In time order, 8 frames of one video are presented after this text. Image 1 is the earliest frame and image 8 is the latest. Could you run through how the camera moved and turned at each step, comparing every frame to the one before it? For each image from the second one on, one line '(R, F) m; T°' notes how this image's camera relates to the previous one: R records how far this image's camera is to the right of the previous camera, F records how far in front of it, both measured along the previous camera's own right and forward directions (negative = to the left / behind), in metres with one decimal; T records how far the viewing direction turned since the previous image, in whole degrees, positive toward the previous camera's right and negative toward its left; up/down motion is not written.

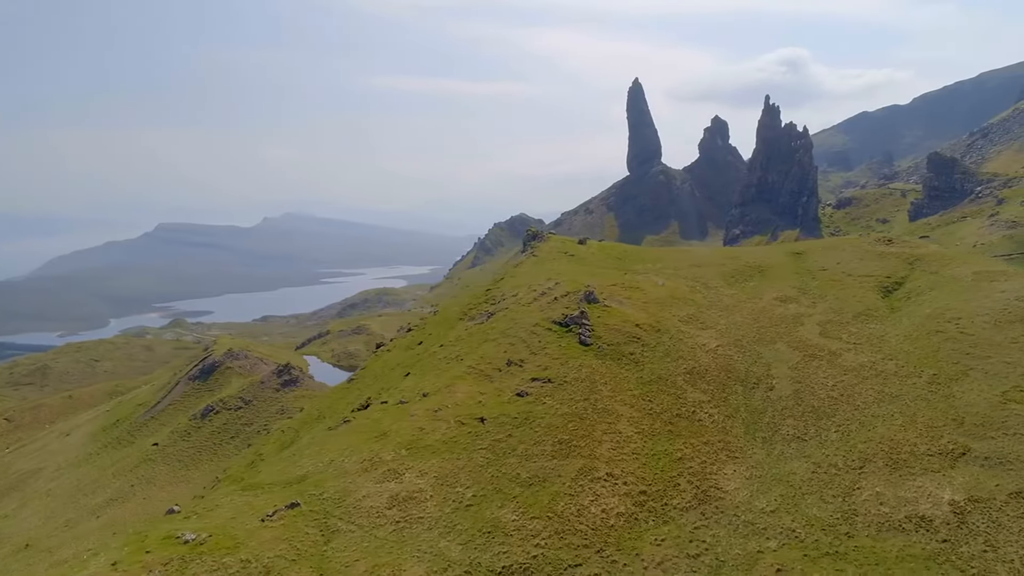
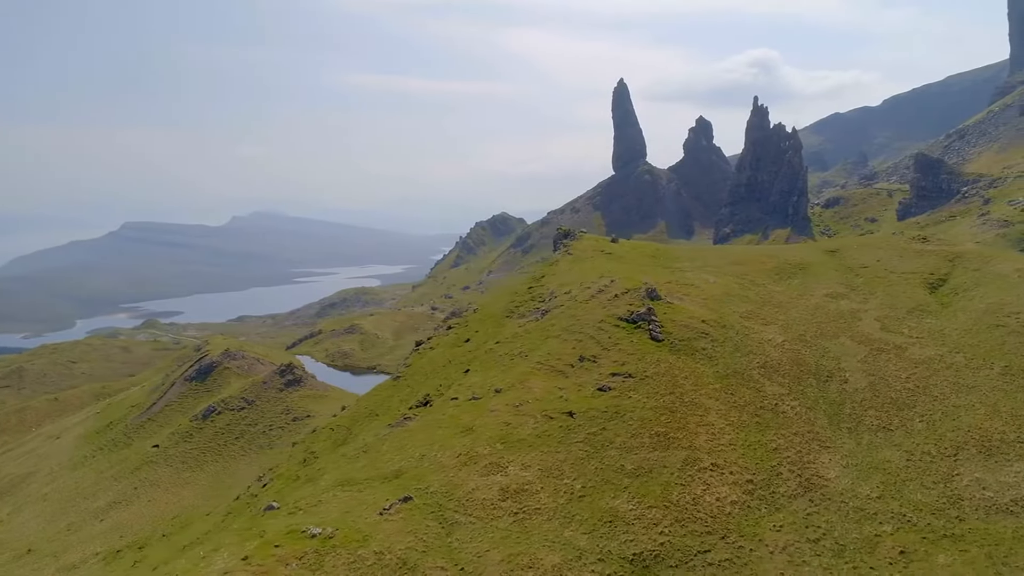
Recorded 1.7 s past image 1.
(-8.9, -0.8) m; +2°
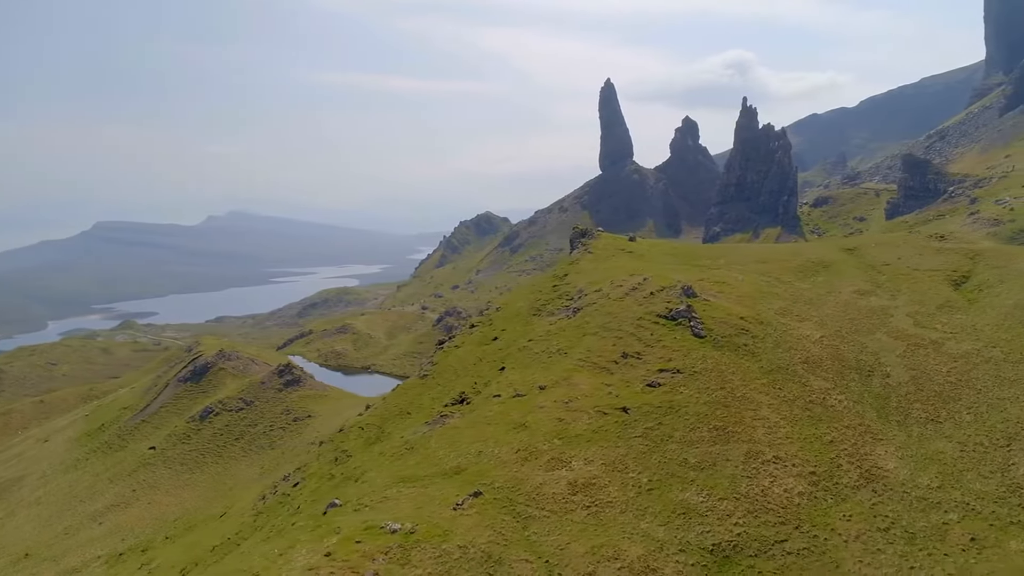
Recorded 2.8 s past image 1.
(-5.9, -0.5) m; +1°
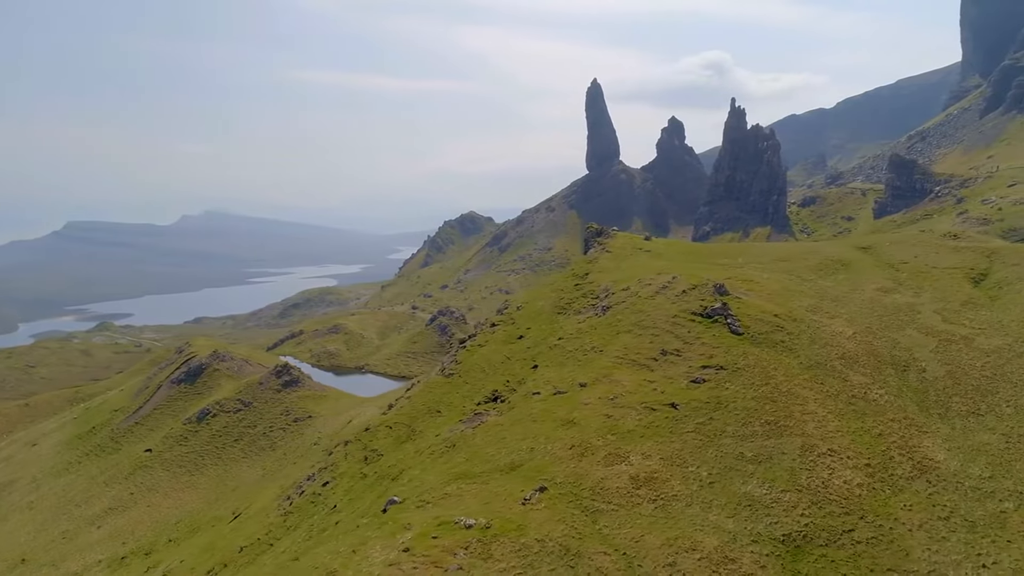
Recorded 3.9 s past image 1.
(-5.7, -0.6) m; +1°
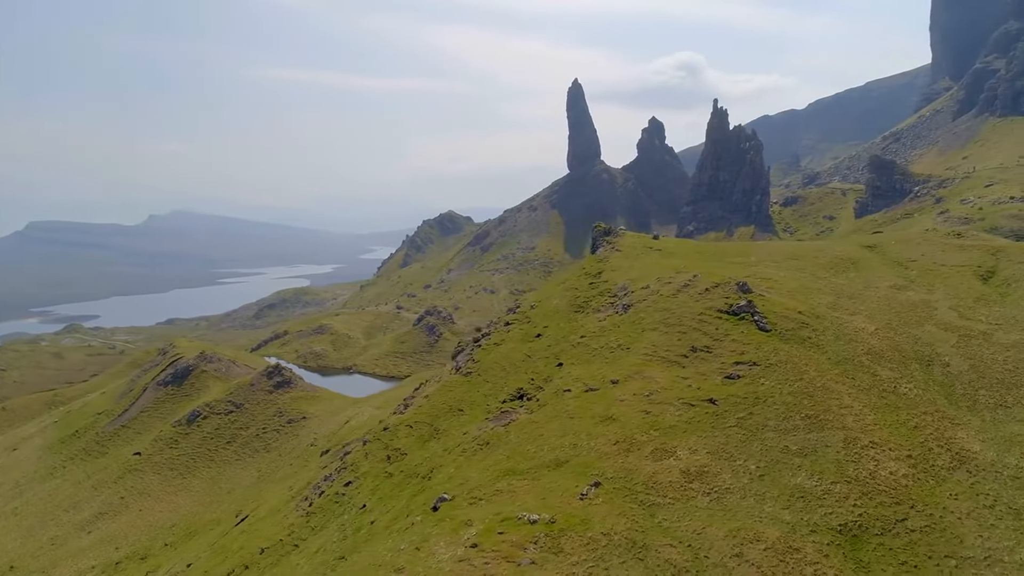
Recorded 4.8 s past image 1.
(-5.4, -0.4) m; +2°
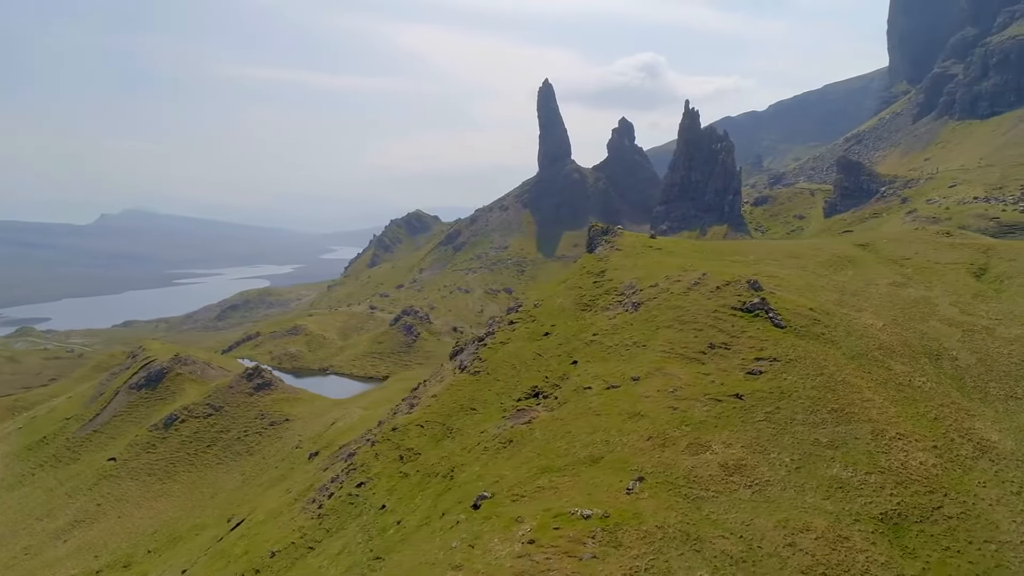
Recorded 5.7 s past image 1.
(-5.4, -0.1) m; +3°
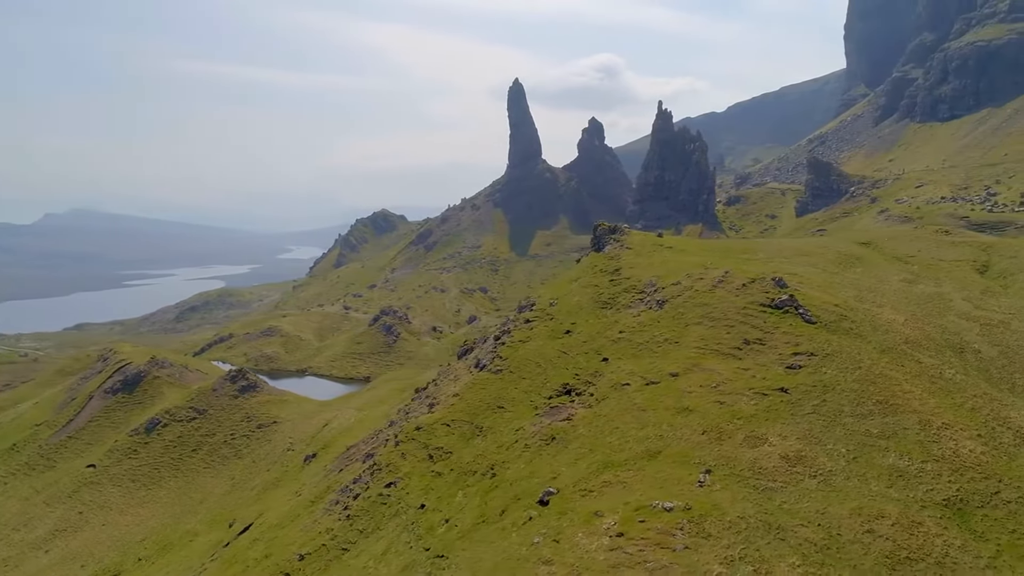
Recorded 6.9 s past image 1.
(-7.7, -0.2) m; +3°
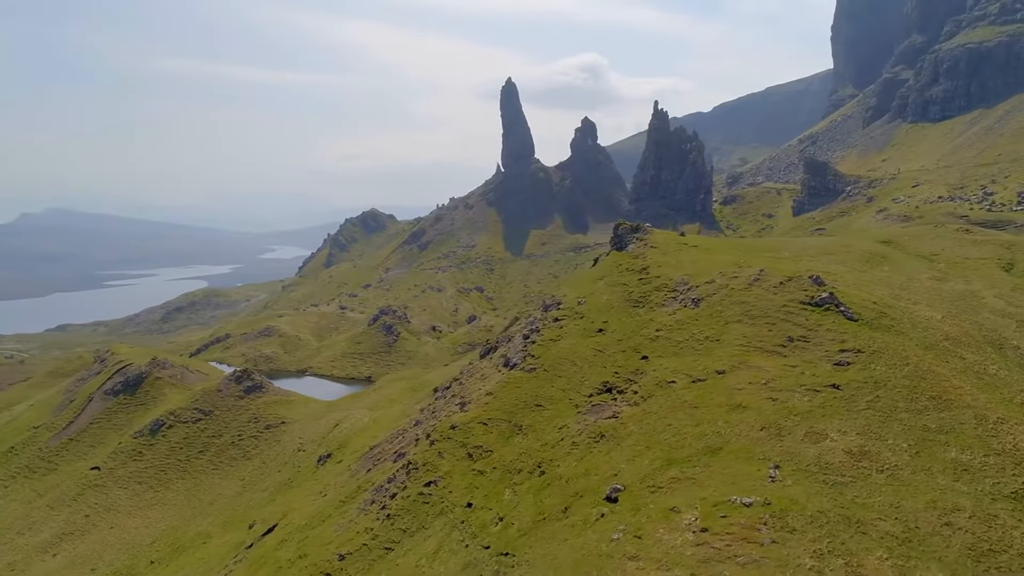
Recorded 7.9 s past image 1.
(-6.2, -0.3) m; +1°
